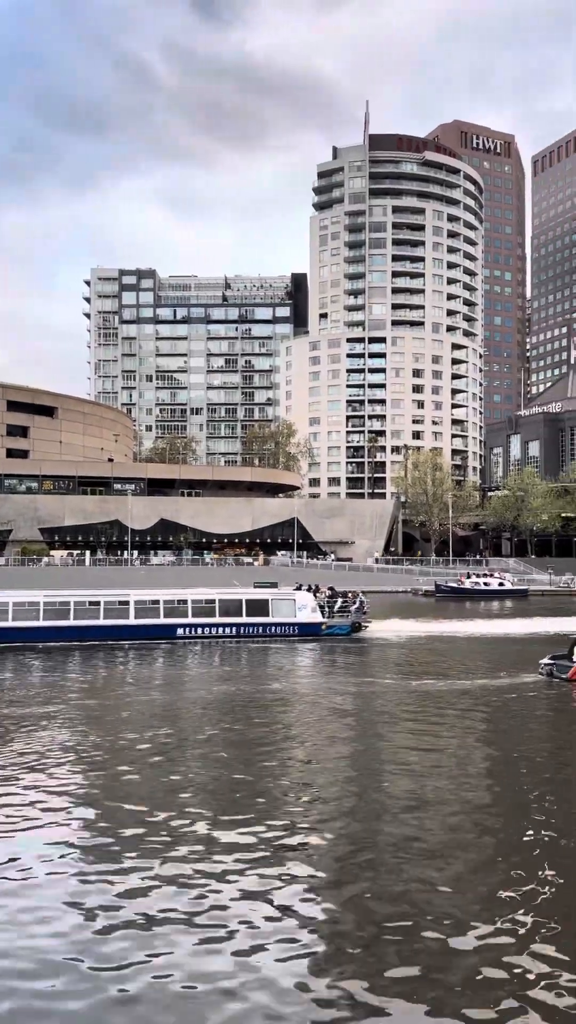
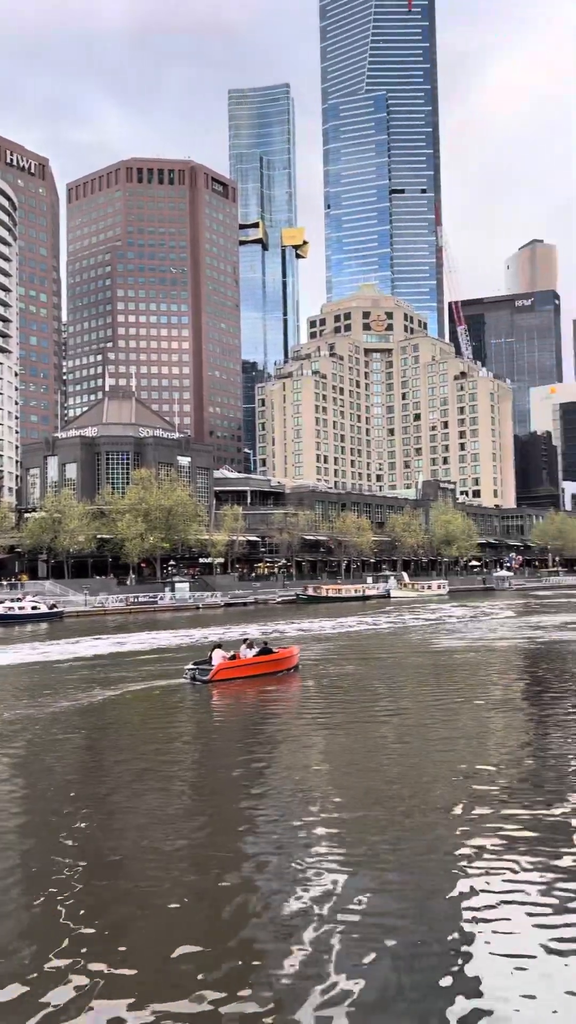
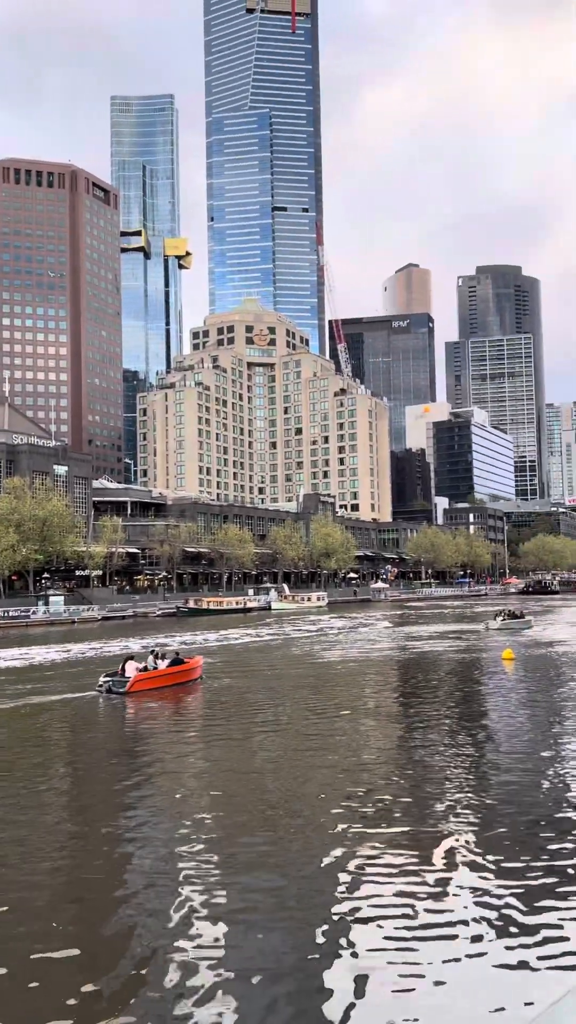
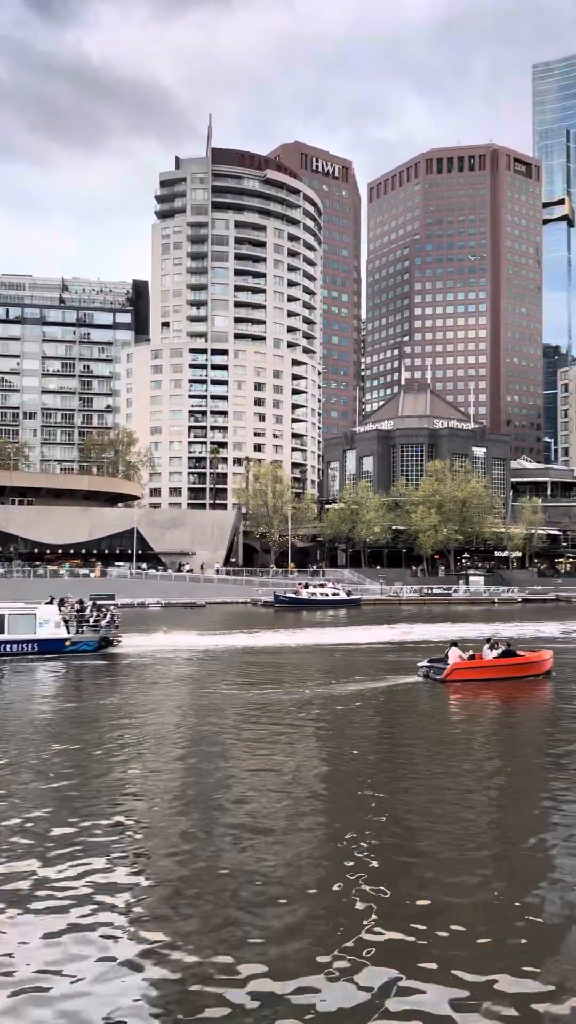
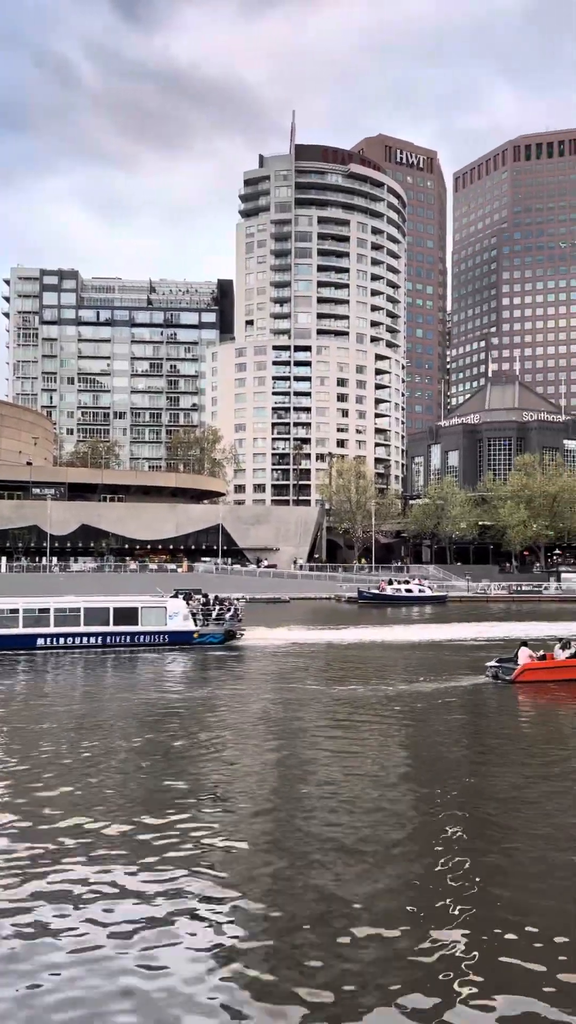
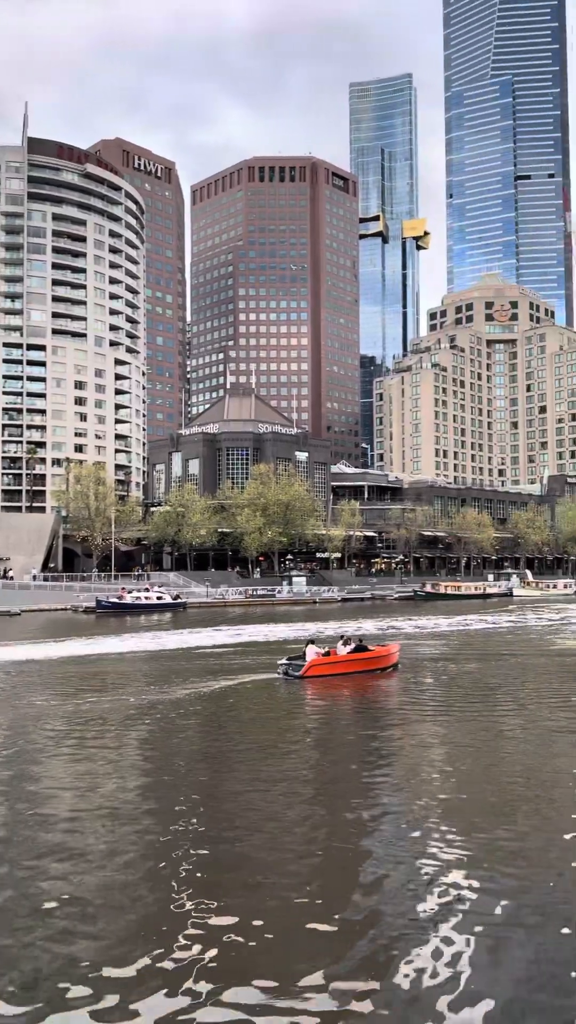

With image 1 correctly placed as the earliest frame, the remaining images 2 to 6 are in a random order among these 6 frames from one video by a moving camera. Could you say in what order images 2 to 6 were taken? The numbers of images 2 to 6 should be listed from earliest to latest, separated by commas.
5, 4, 6, 2, 3
